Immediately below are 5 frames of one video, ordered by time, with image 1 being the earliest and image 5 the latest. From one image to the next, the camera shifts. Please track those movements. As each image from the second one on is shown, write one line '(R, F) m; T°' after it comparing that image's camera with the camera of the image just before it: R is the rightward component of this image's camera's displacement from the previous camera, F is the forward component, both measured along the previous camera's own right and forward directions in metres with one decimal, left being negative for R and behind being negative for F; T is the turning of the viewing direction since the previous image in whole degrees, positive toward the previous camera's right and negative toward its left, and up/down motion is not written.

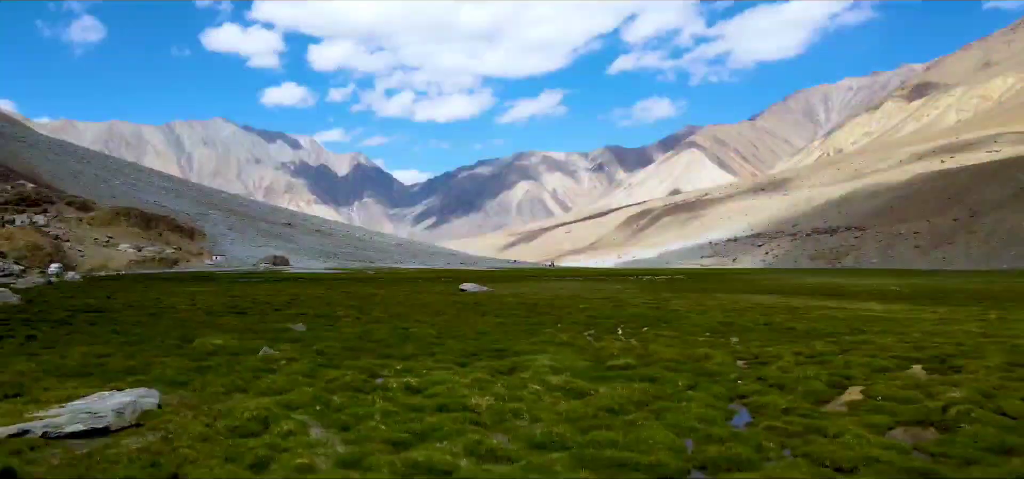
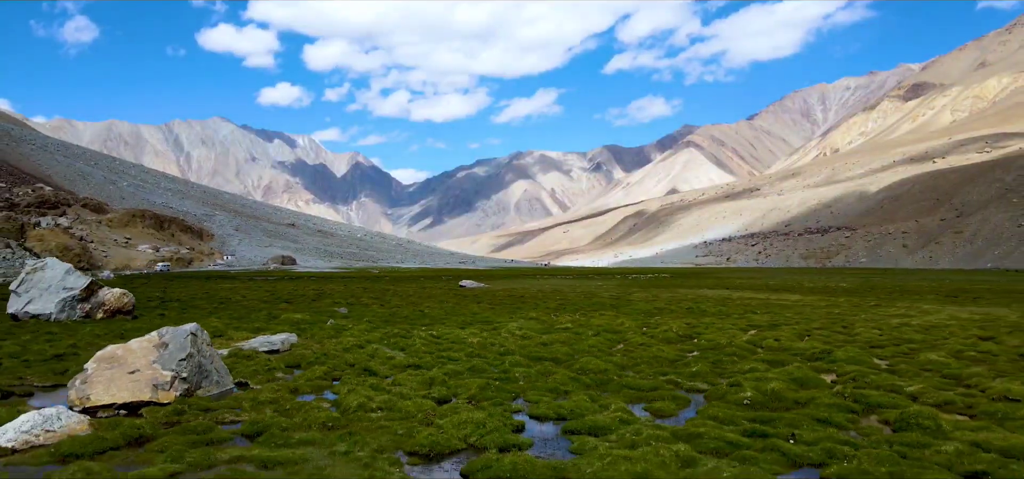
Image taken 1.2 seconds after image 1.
(+0.3, -4.8) m; 0°
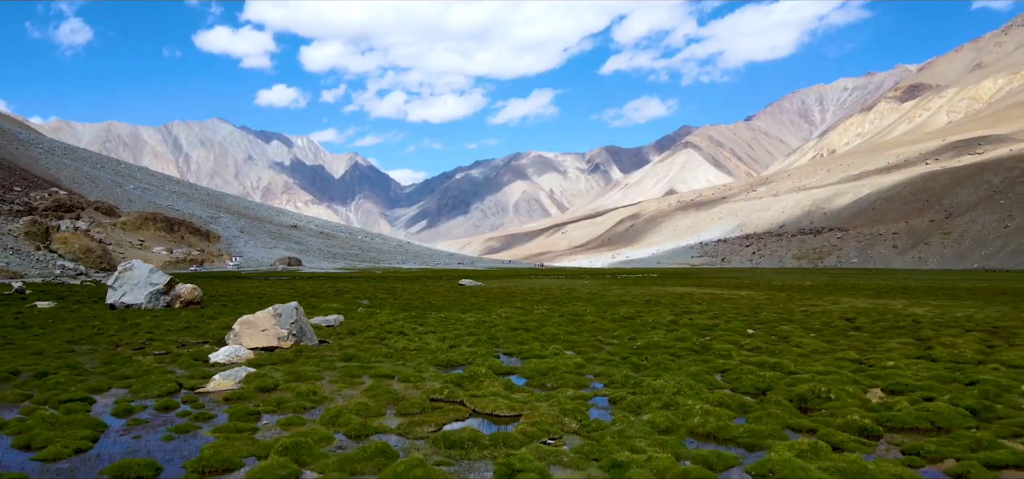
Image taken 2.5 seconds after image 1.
(+0.3, -4.1) m; 0°
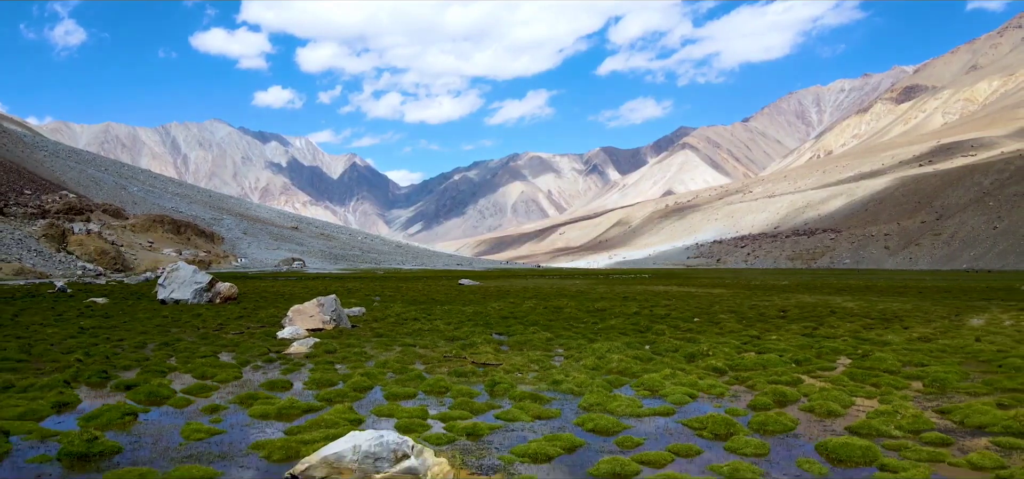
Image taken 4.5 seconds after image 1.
(+0.2, -3.1) m; 0°
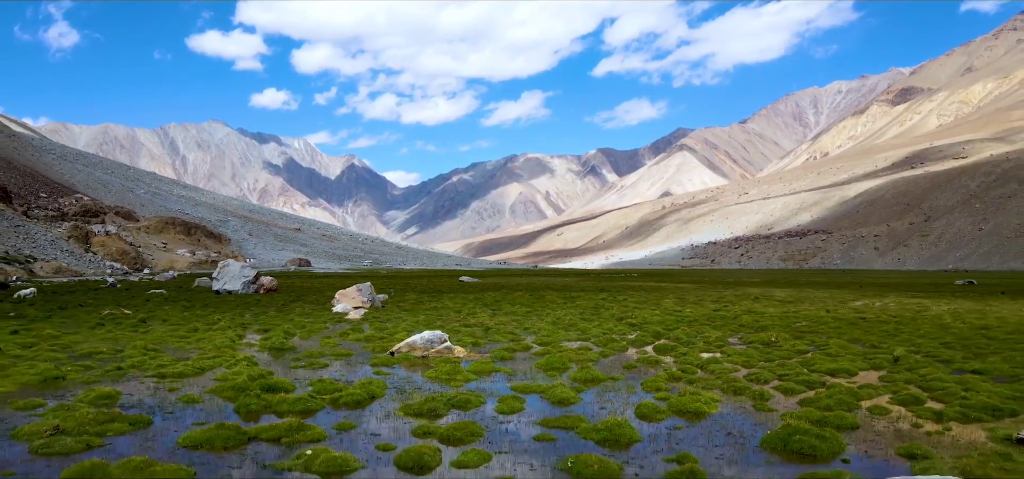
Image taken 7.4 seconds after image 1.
(+0.2, -4.6) m; 0°
